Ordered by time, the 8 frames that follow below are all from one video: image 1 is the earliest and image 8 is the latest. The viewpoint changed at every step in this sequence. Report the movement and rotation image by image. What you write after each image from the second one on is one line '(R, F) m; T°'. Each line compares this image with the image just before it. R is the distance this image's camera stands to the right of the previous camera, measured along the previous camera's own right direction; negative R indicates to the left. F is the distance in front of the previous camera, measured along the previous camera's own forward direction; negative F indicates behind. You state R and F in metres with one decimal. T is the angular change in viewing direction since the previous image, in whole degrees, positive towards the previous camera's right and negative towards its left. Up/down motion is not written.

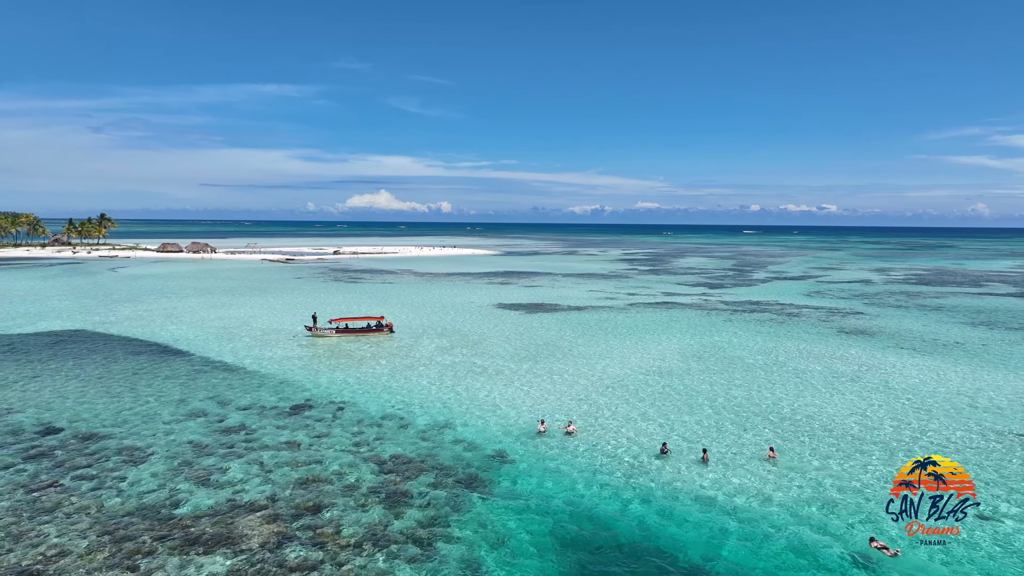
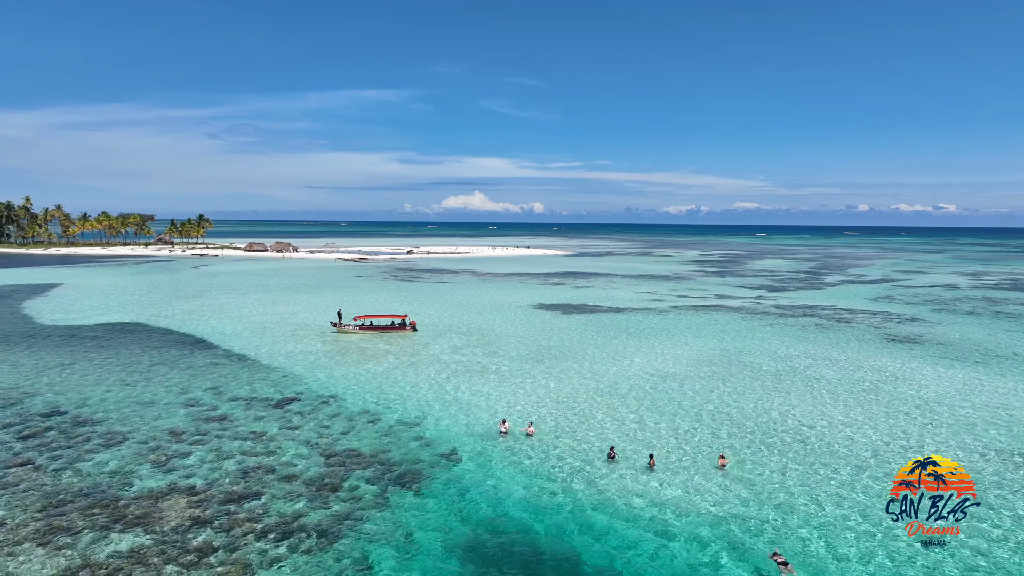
(+3.9, +0.2) m; -7°
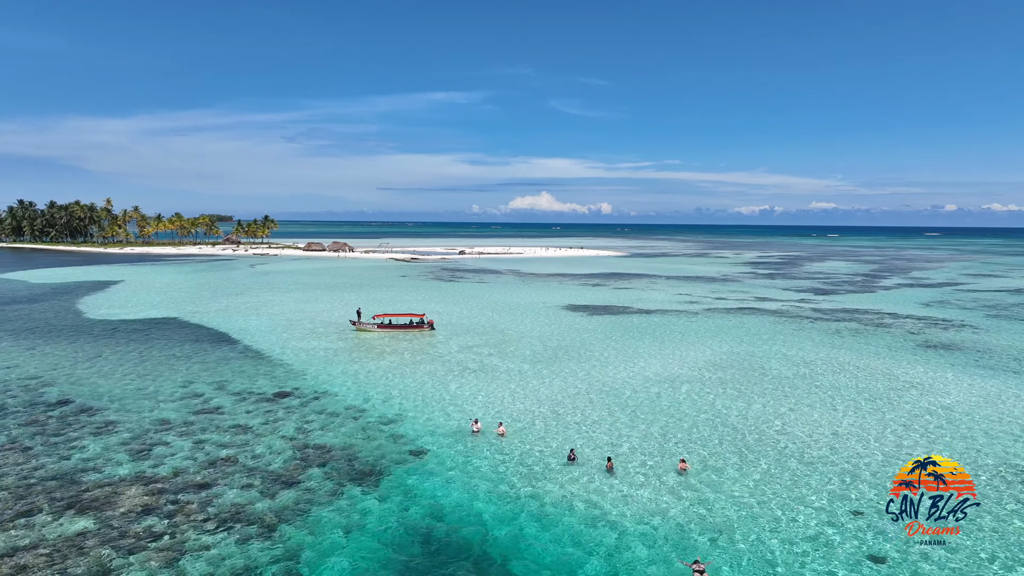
(+2.8, +0.1) m; -5°
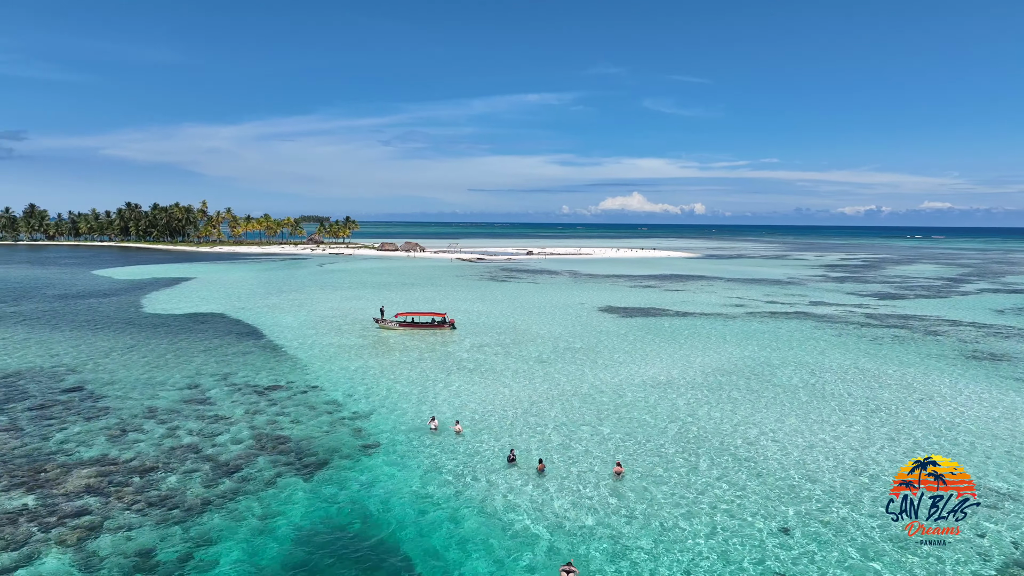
(+3.9, +0.2) m; -7°
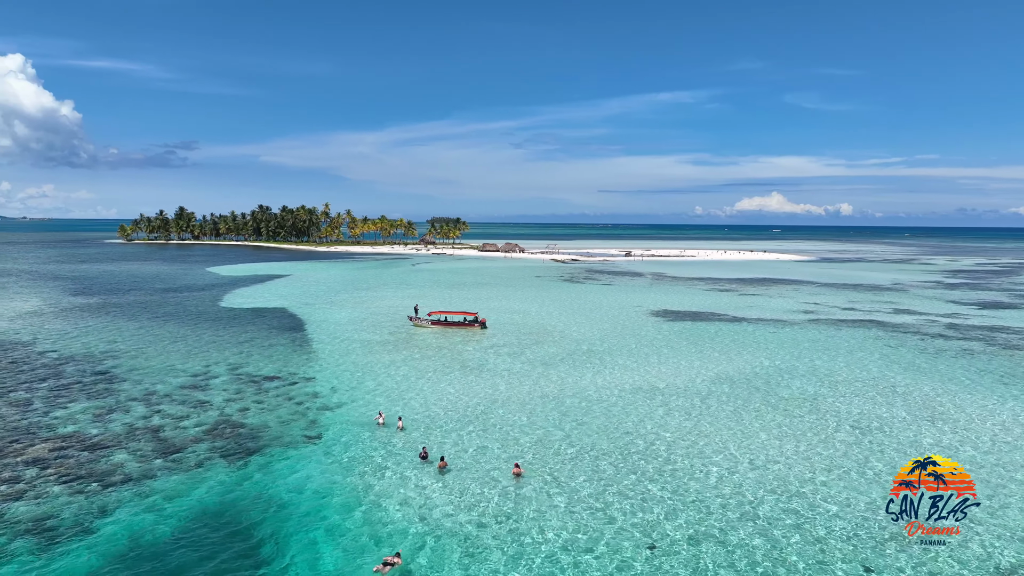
(+5.6, +0.5) m; -10°
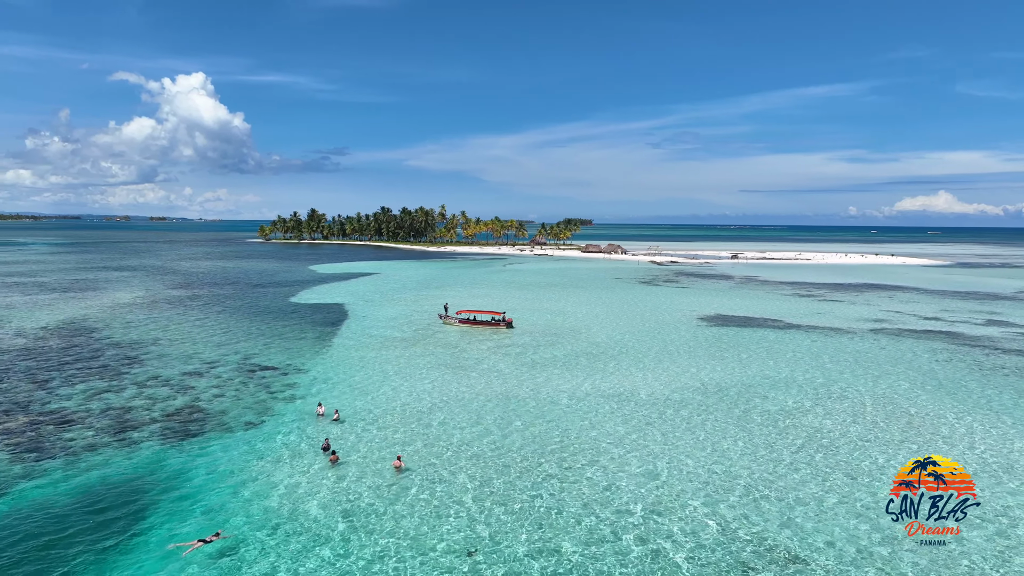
(+6.3, +0.6) m; -11°
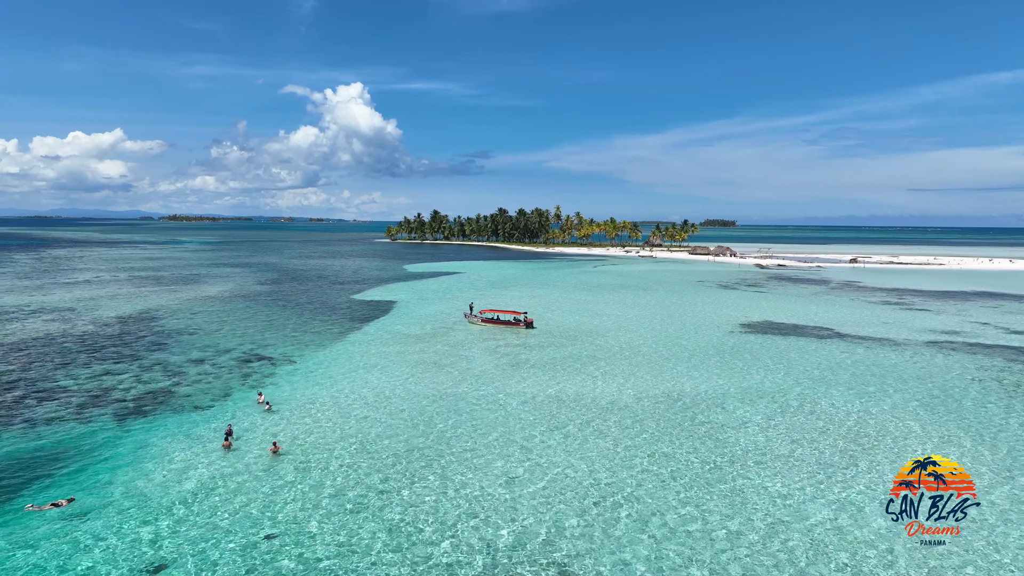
(+7.0, +0.7) m; -11°
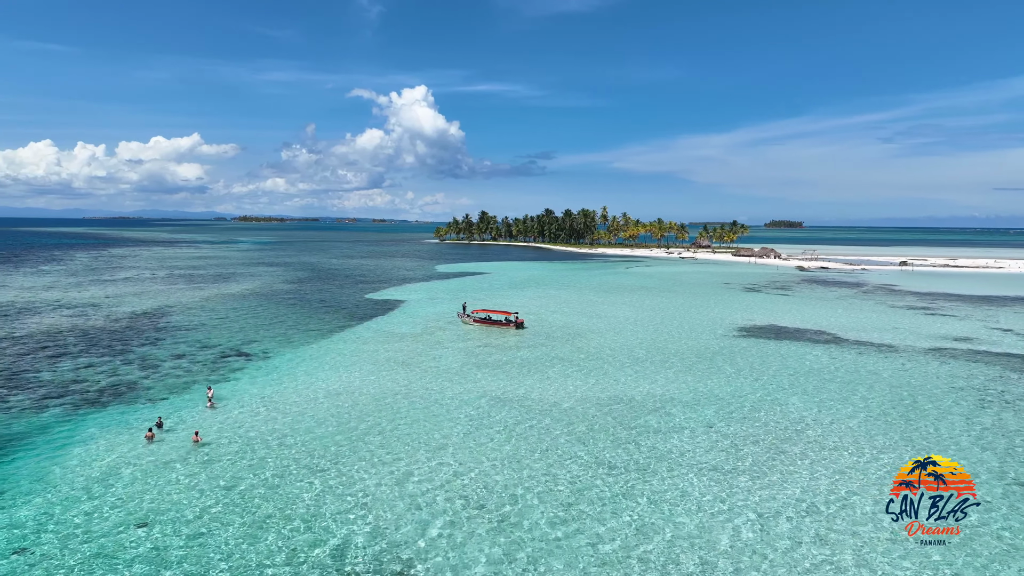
(+4.2, +0.2) m; -5°
